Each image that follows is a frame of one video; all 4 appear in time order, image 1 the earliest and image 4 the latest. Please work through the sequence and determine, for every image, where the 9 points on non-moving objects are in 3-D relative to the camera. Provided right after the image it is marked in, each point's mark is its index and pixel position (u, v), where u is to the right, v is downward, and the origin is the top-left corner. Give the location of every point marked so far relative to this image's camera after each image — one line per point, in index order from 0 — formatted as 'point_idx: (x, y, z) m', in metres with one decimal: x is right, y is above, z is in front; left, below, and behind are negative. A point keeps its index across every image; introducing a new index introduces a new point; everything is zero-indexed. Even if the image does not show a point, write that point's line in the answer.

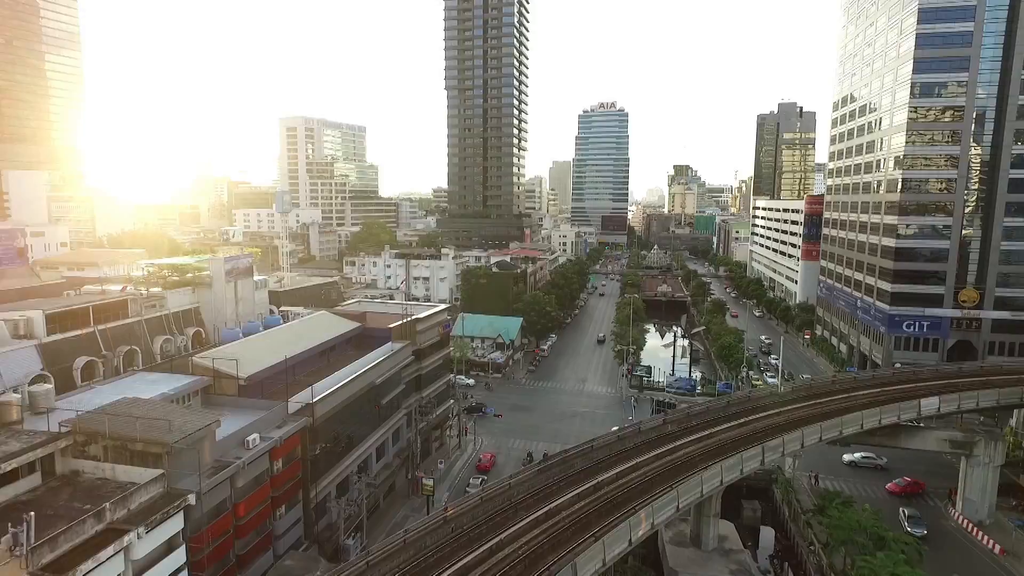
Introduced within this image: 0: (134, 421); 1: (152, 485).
0: (-11.6, -4.1, +18.2) m
1: (-10.0, -5.5, +16.6) m
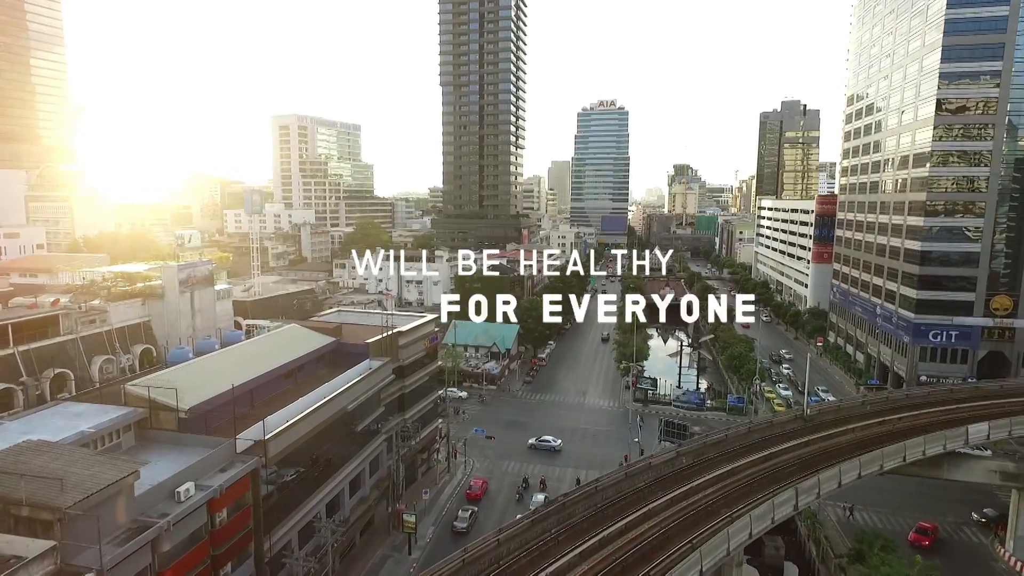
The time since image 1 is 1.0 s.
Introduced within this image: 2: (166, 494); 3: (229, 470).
0: (-11.9, -4.6, +14.5) m
1: (-10.4, -6.0, +12.9) m
2: (-10.1, -6.0, +17.3) m
3: (-9.3, -6.0, +19.4) m
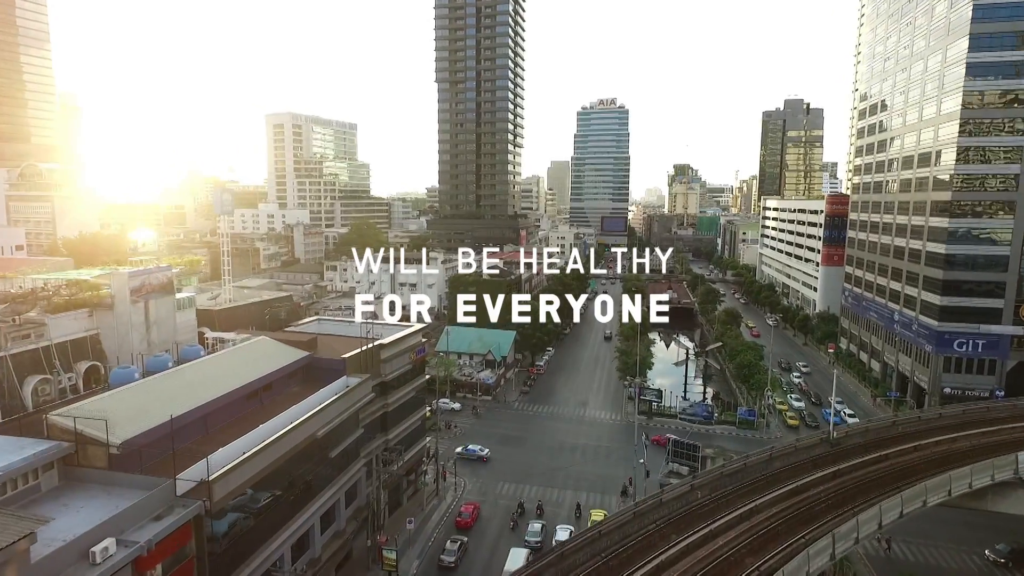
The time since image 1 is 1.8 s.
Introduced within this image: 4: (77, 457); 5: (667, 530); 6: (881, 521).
0: (-12.2, -5.0, +11.4) m
1: (-10.7, -6.4, +9.8) m
2: (-10.4, -6.4, +14.3) m
3: (-9.6, -6.4, +16.4) m
4: (-12.9, -5.0, +17.5) m
5: (+5.2, -8.2, +20.2) m
6: (+12.5, -7.9, +20.1) m
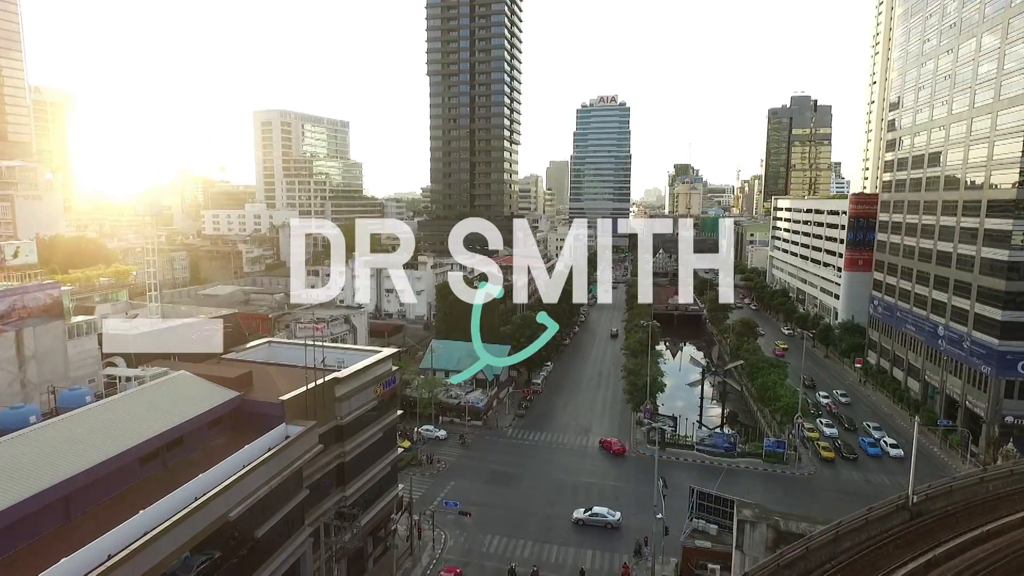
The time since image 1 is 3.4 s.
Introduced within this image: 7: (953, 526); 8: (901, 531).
0: (-12.7, -5.8, +5.4) m
1: (-11.2, -7.2, +3.8) m
2: (-10.9, -7.2, +8.2) m
3: (-10.1, -7.2, +10.3) m
4: (-13.3, -5.8, +11.5) m
5: (+4.7, -8.9, +14.1) m
6: (+12.0, -8.7, +14.1) m
7: (+14.7, -7.9, +19.9) m
8: (+12.7, -8.1, +19.7) m
